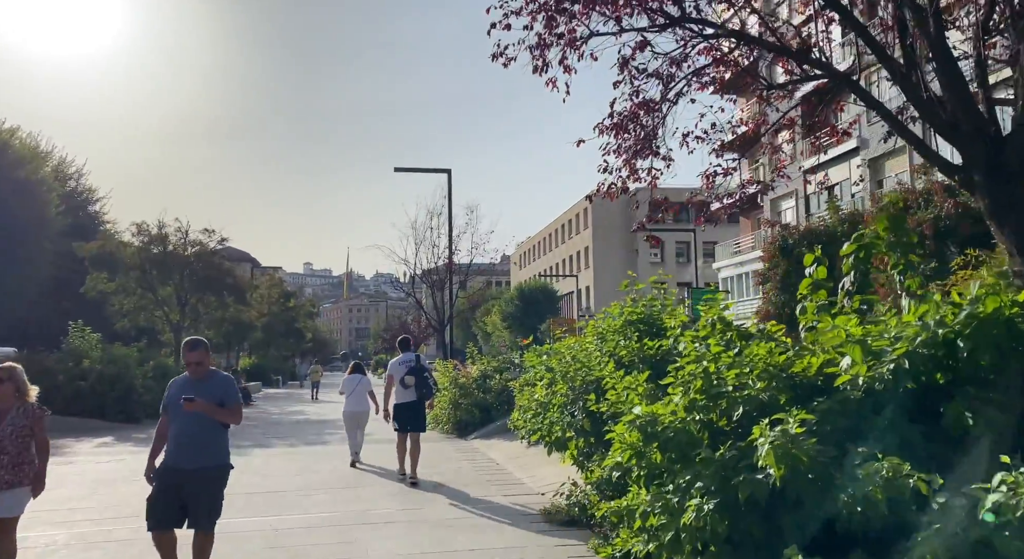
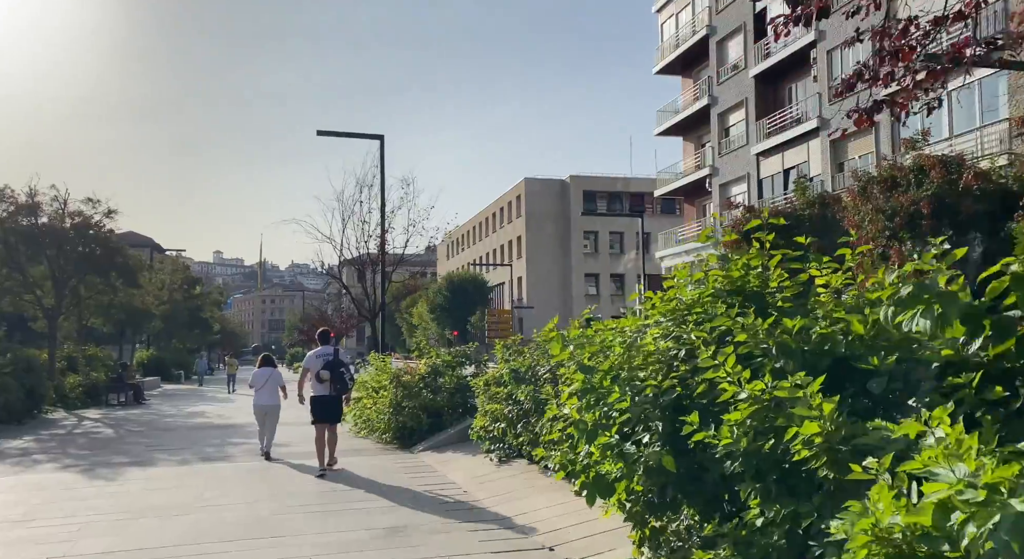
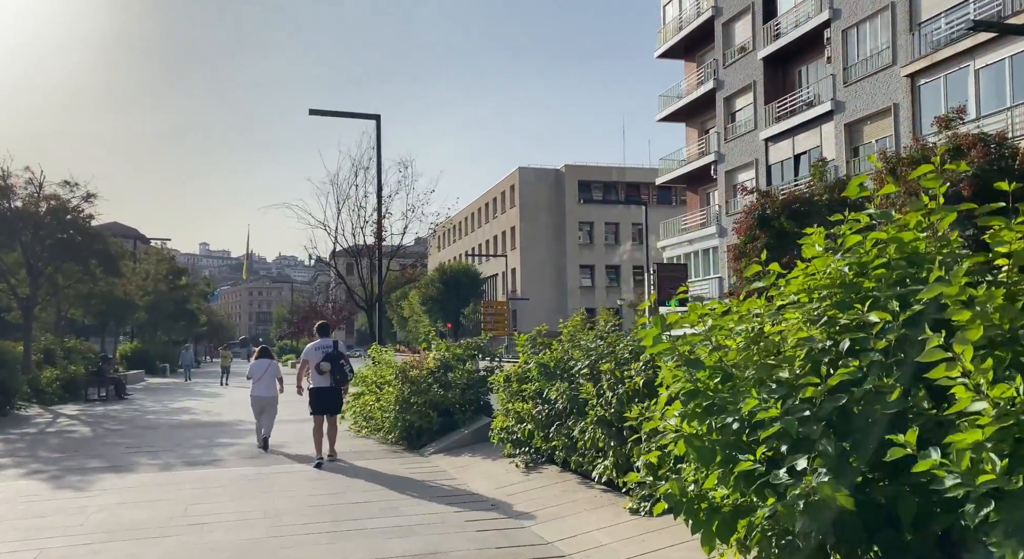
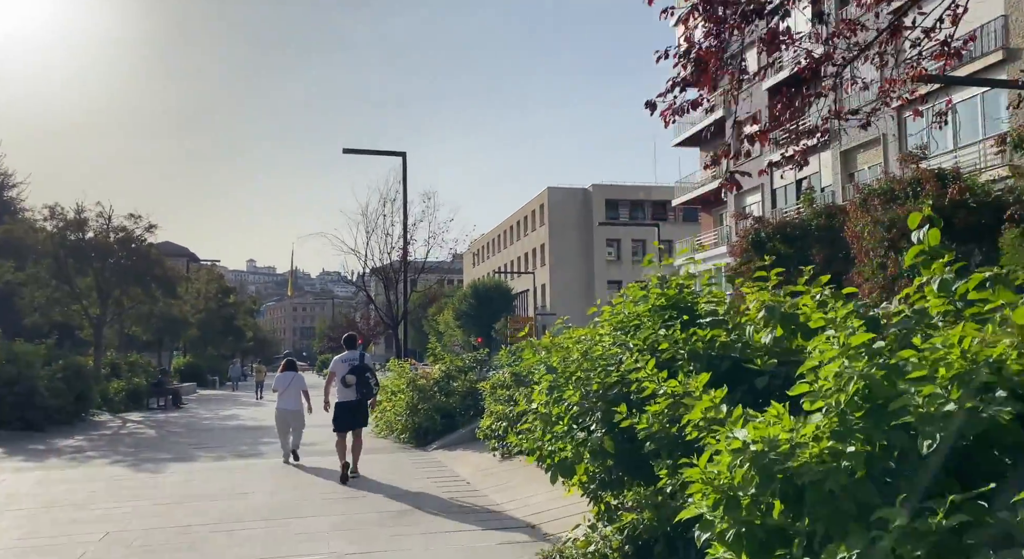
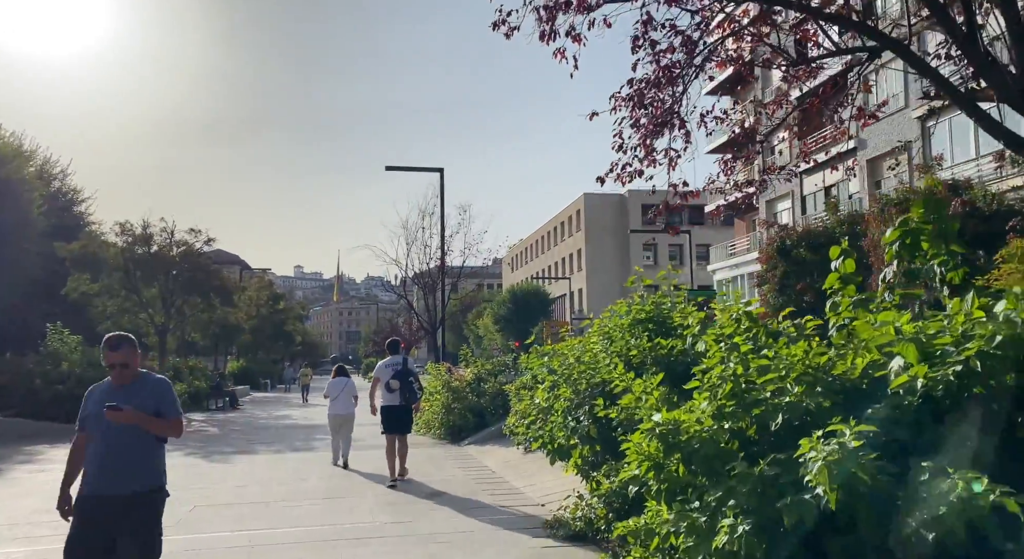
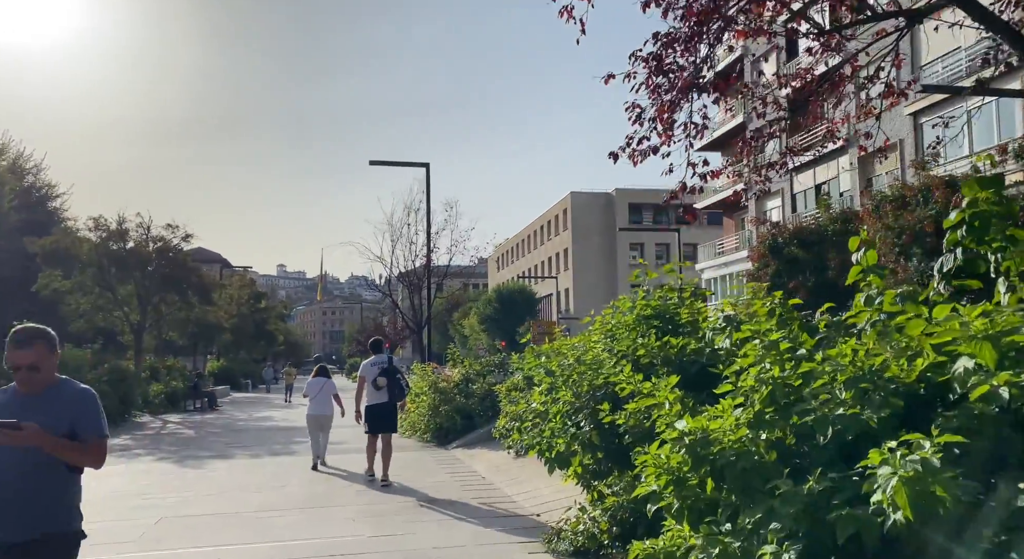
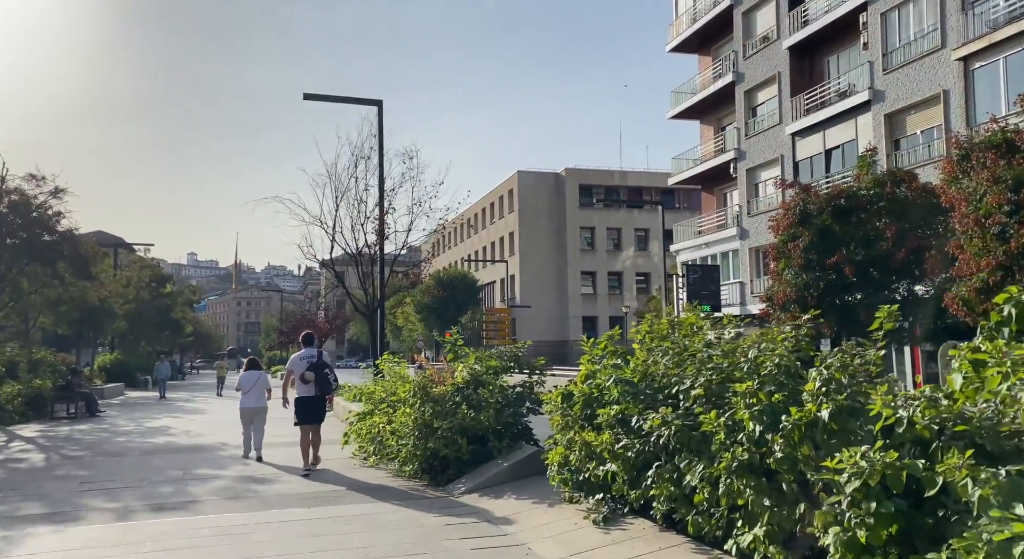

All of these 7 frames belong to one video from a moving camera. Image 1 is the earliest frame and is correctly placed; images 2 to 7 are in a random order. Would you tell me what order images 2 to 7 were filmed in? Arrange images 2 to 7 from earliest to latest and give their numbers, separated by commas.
5, 6, 4, 2, 3, 7
